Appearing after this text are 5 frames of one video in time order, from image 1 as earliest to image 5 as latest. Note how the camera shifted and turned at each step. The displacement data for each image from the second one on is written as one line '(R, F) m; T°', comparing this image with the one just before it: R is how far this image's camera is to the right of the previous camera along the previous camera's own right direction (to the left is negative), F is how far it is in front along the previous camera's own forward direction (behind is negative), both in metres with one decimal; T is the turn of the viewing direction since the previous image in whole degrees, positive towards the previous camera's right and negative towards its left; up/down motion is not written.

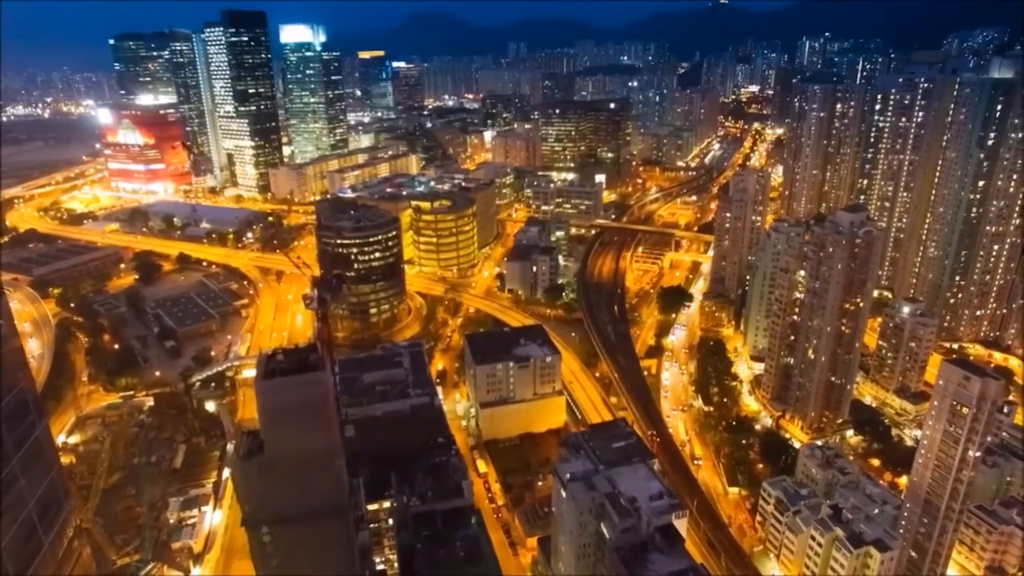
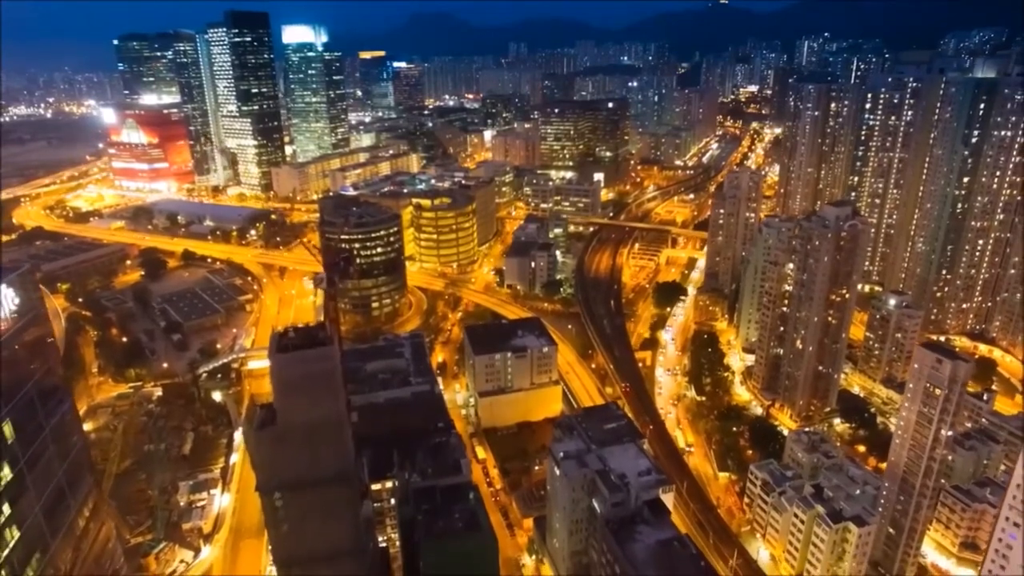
(+0.1, -0.4) m; 0°
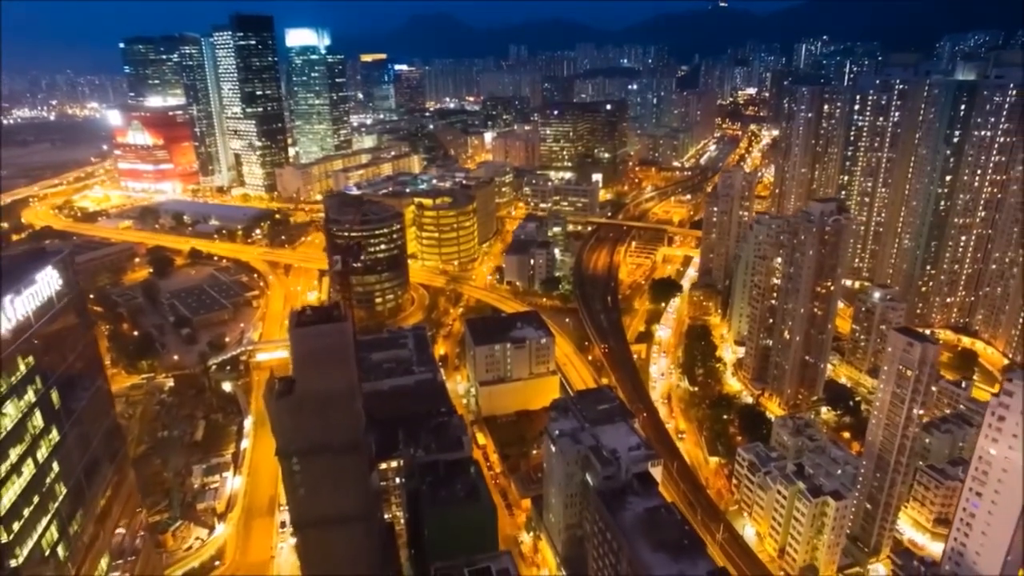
(0.0, -0.6) m; 0°
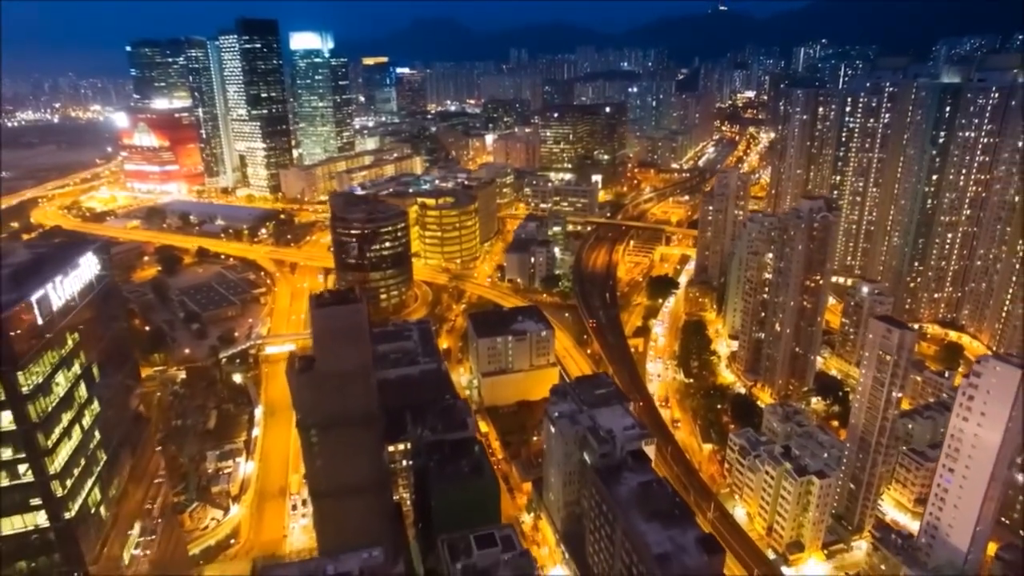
(0.0, -0.5) m; 0°
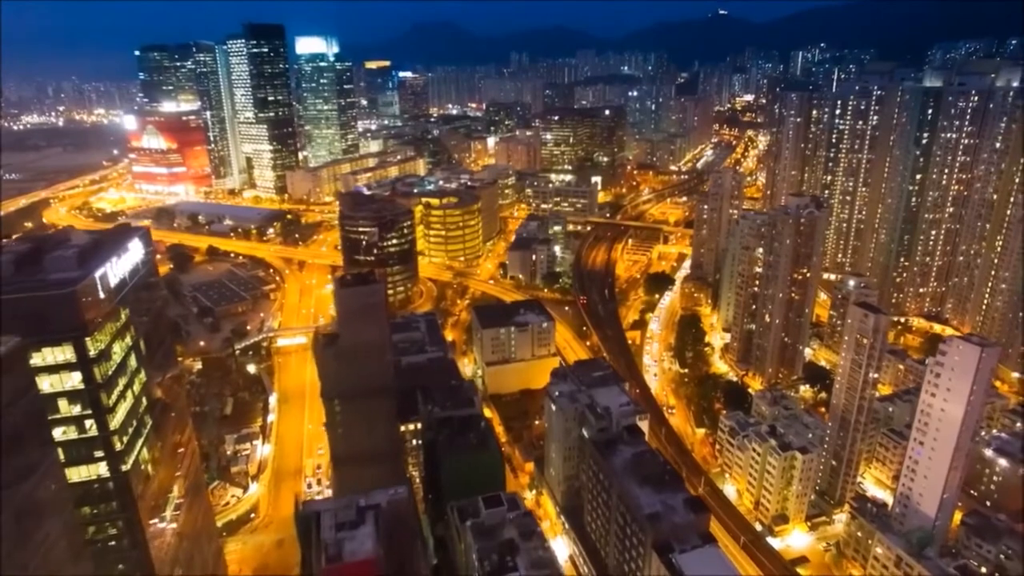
(-0.1, -0.7) m; 0°
